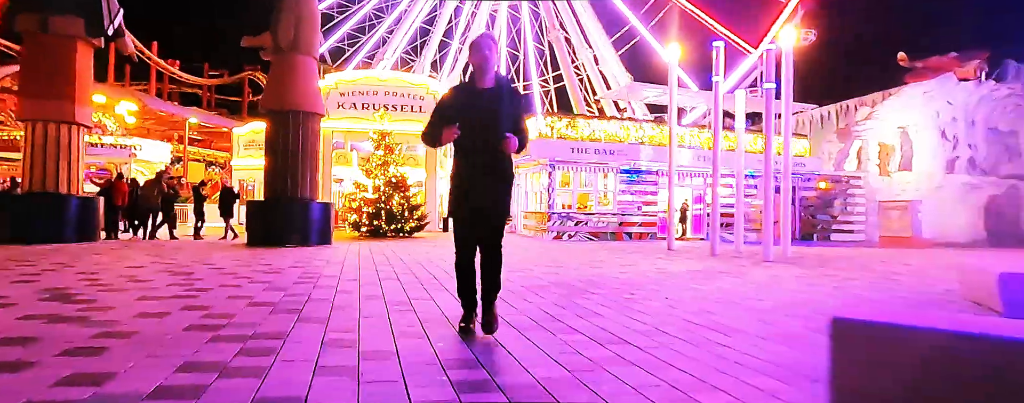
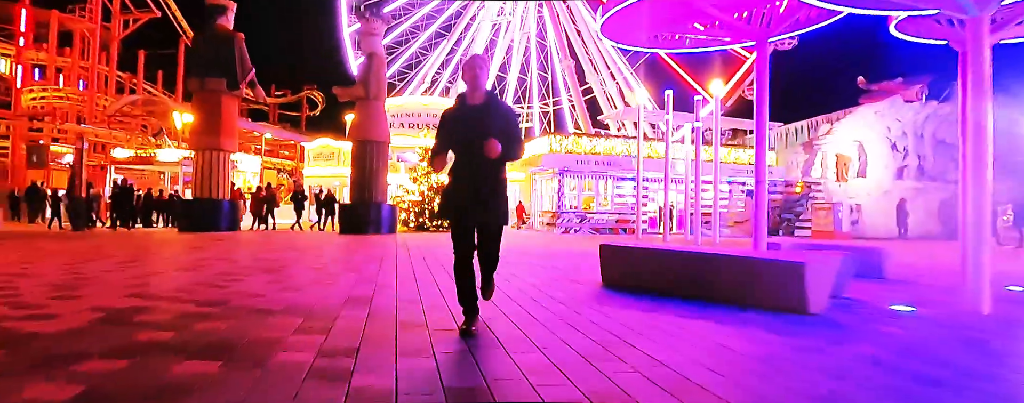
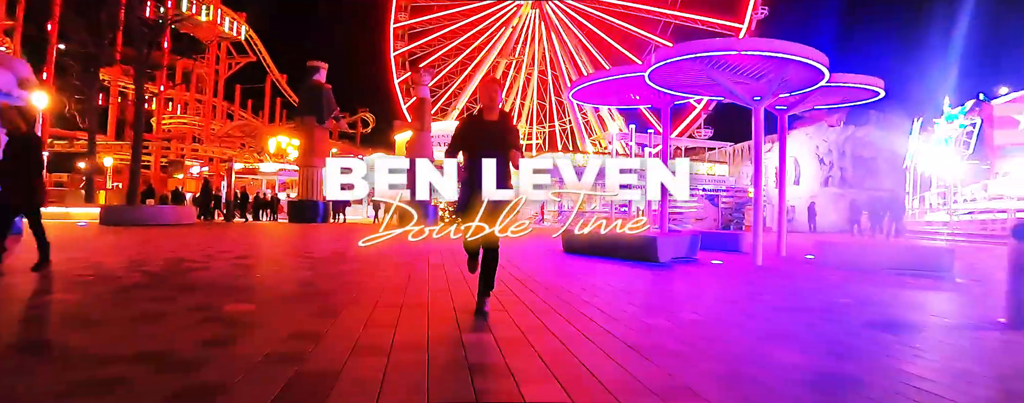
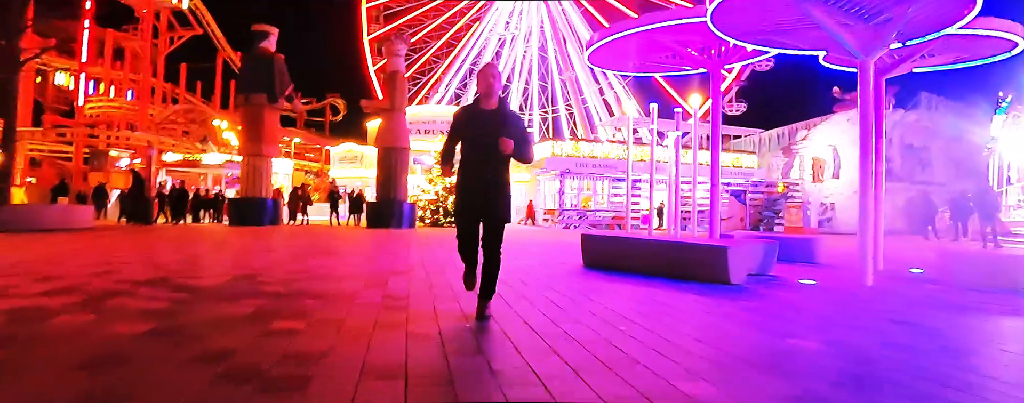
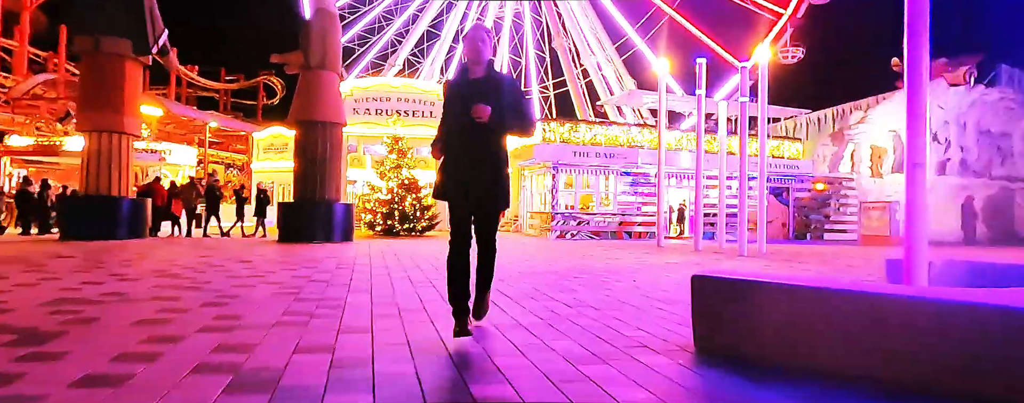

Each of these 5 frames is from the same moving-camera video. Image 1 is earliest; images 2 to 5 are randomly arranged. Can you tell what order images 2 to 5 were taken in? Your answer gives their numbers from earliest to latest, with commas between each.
5, 2, 4, 3
